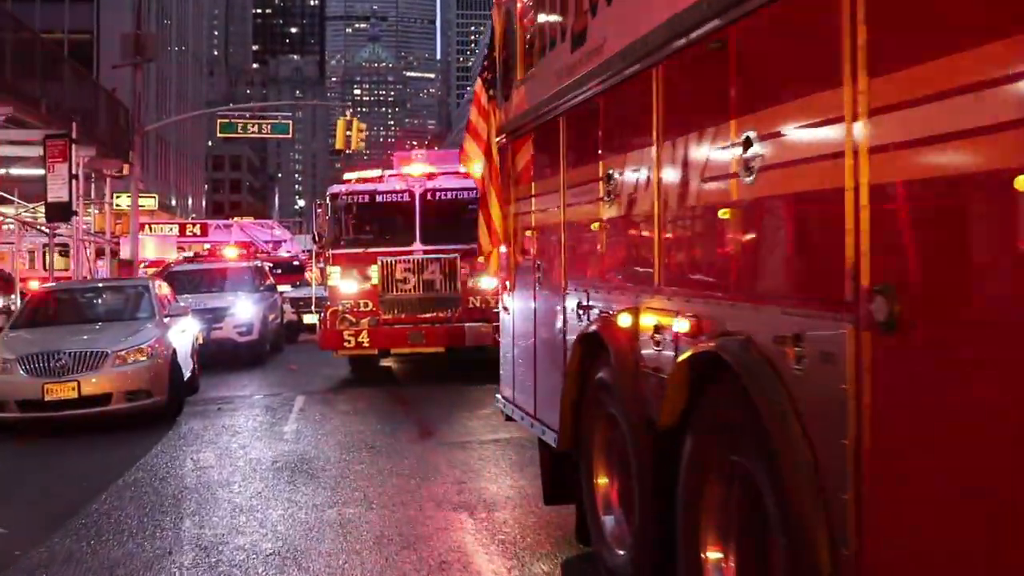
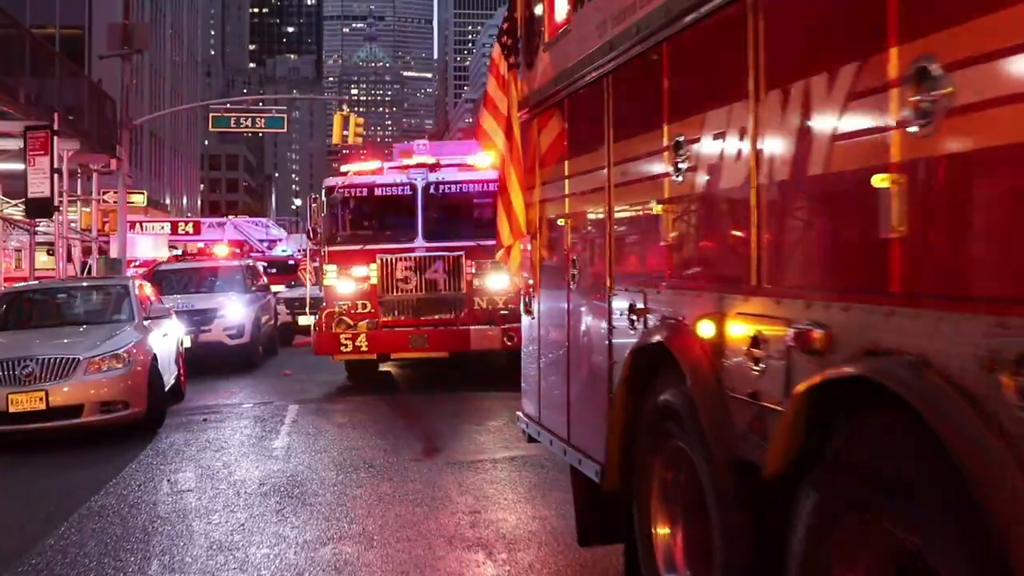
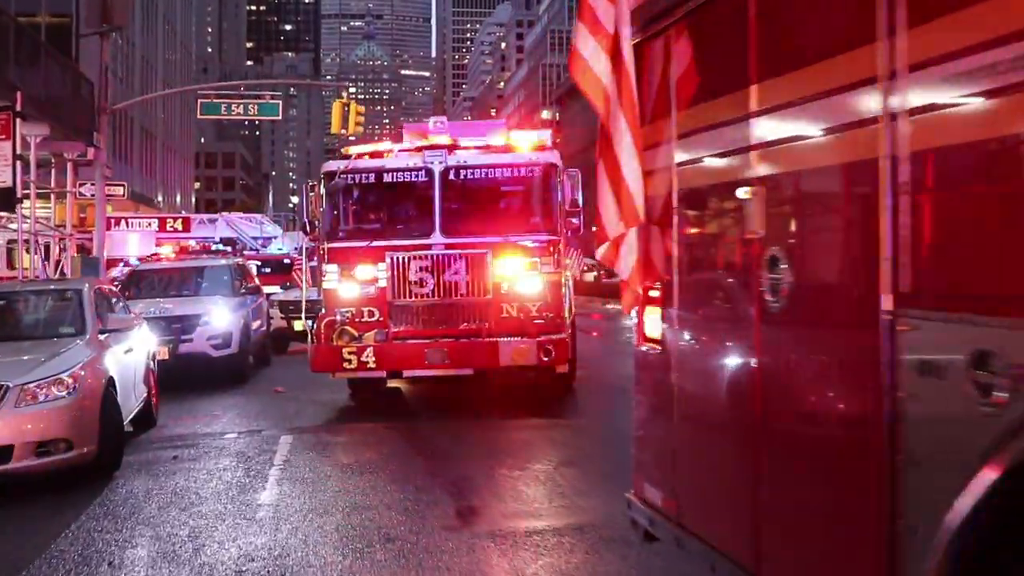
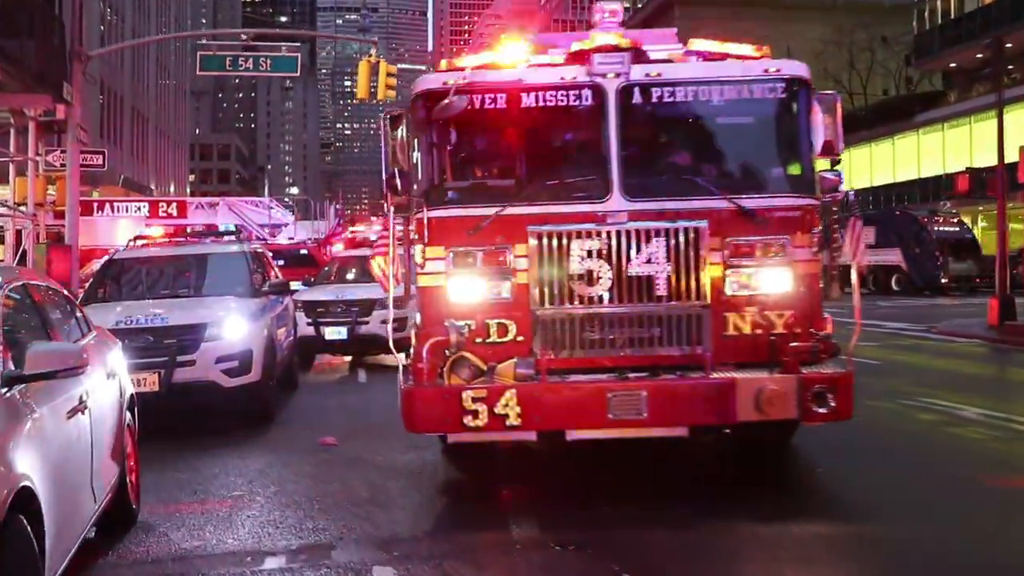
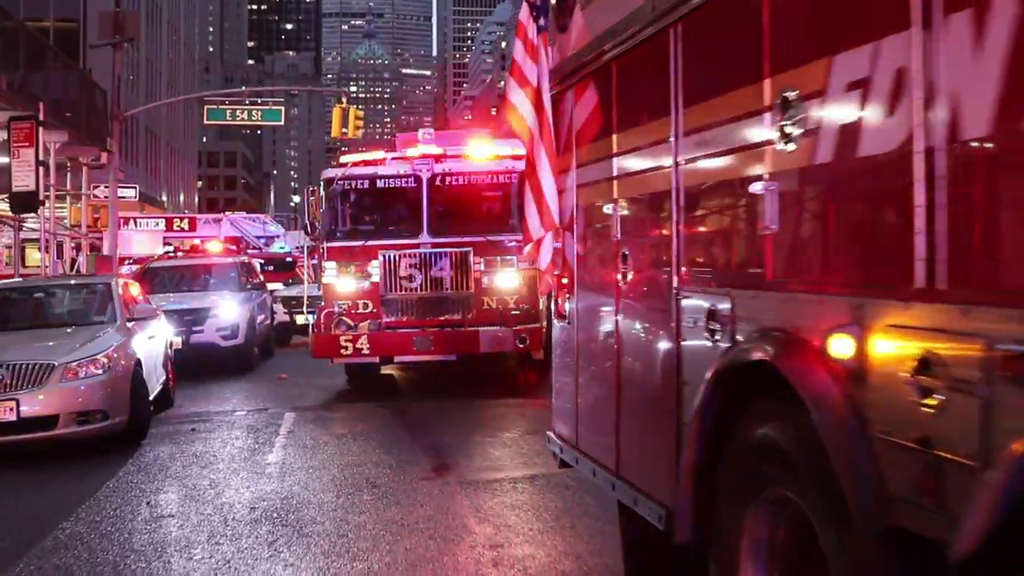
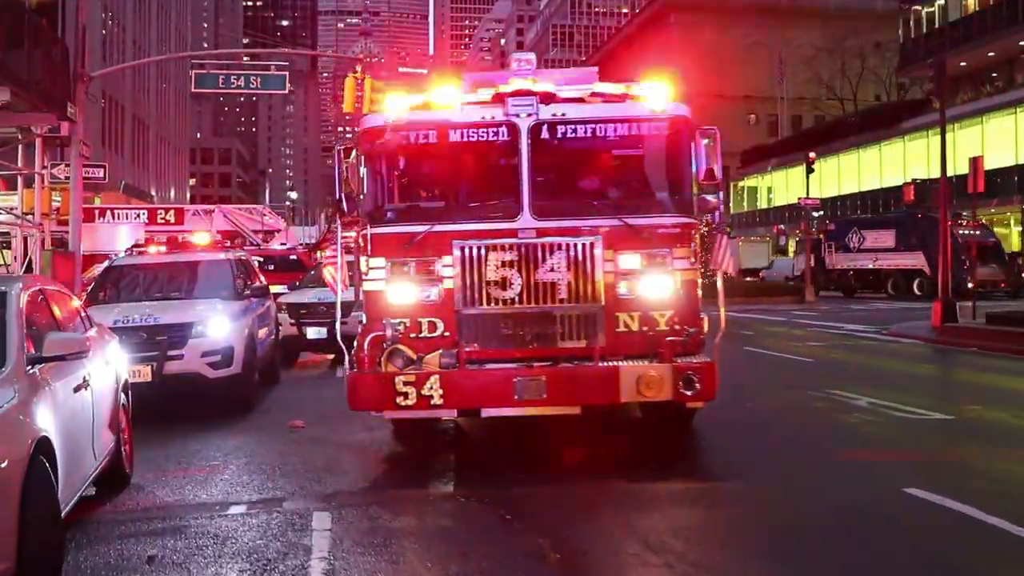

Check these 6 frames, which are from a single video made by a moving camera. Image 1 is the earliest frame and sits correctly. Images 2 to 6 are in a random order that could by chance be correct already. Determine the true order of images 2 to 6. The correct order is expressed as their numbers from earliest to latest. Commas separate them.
2, 5, 3, 6, 4
